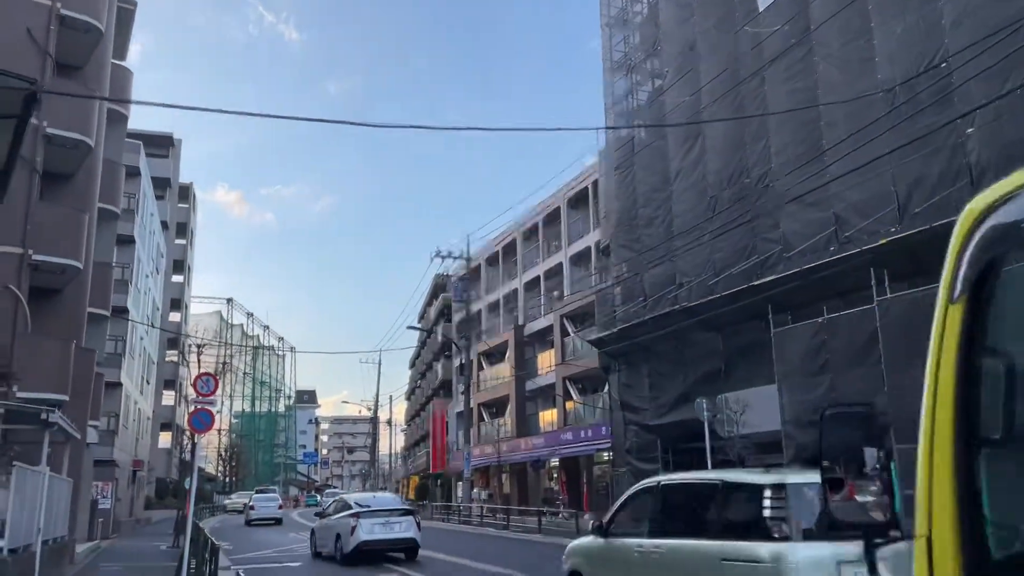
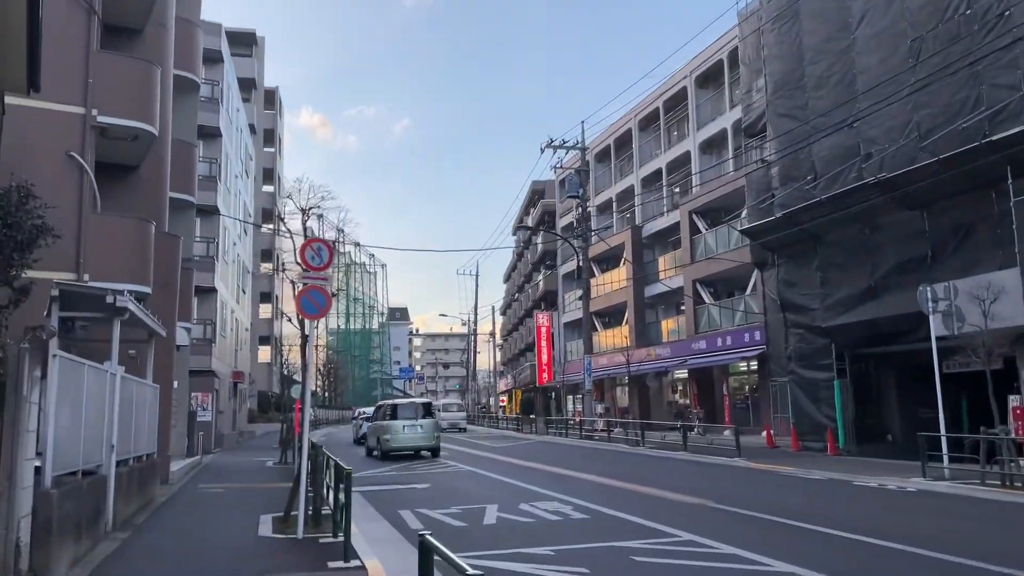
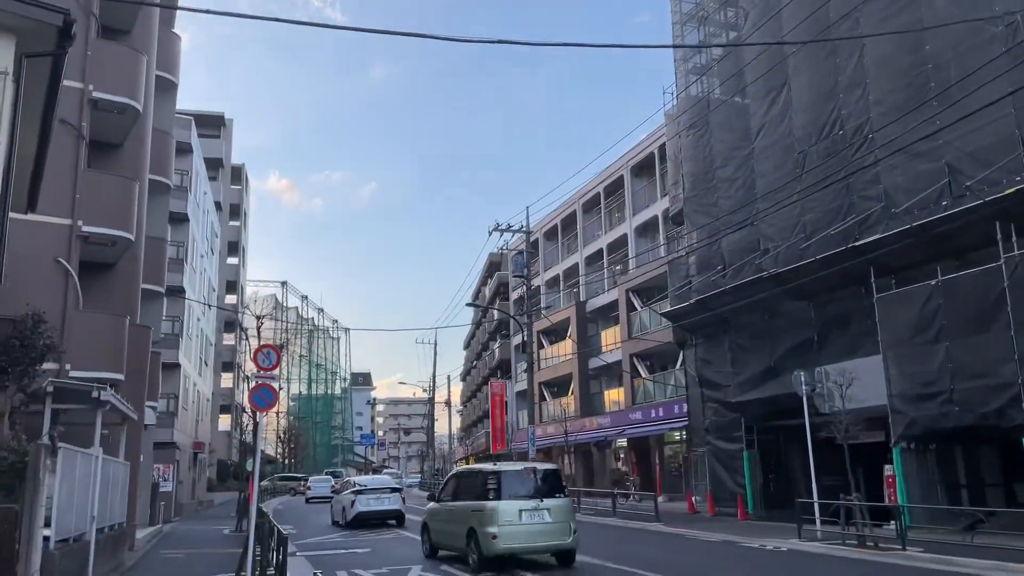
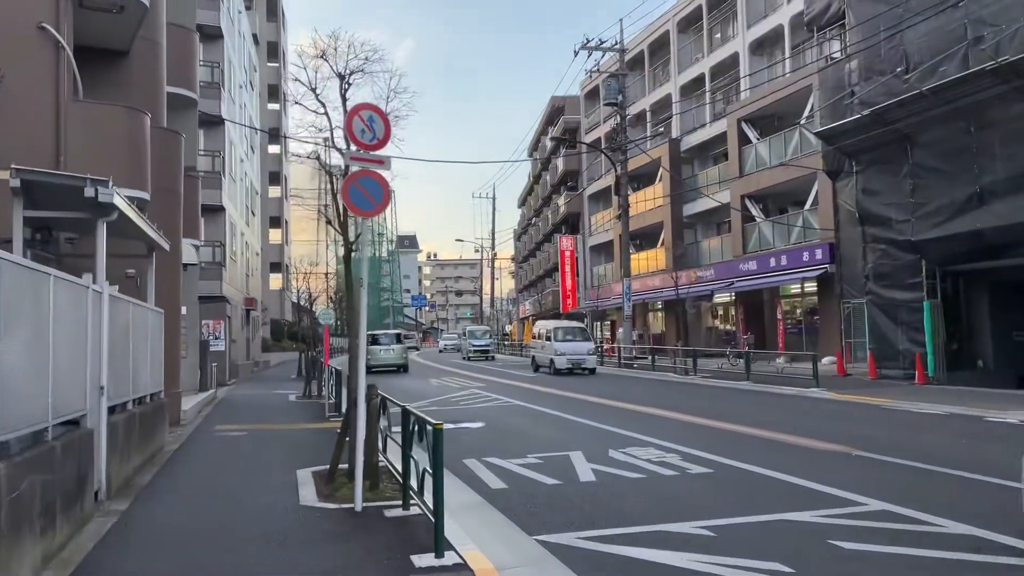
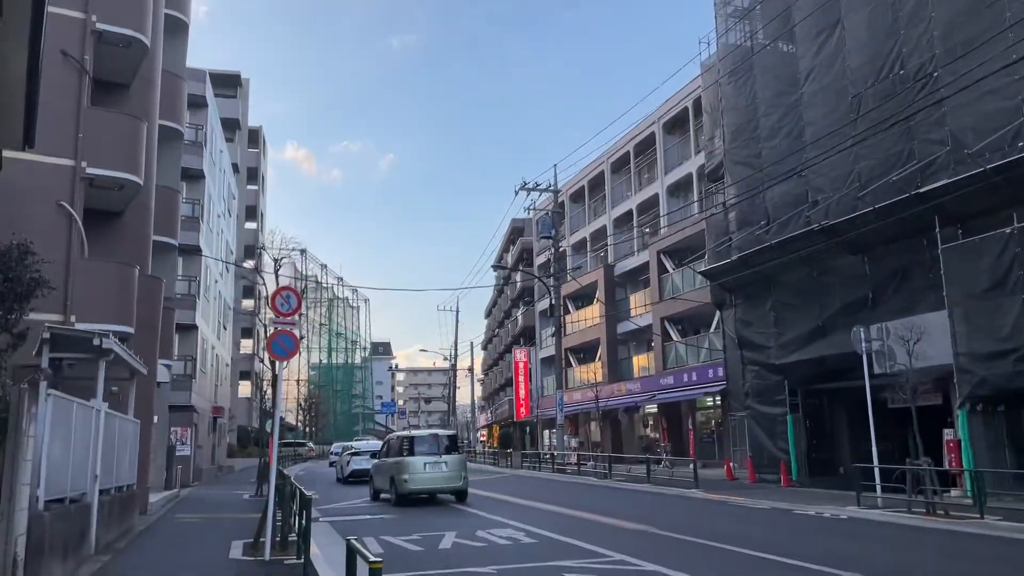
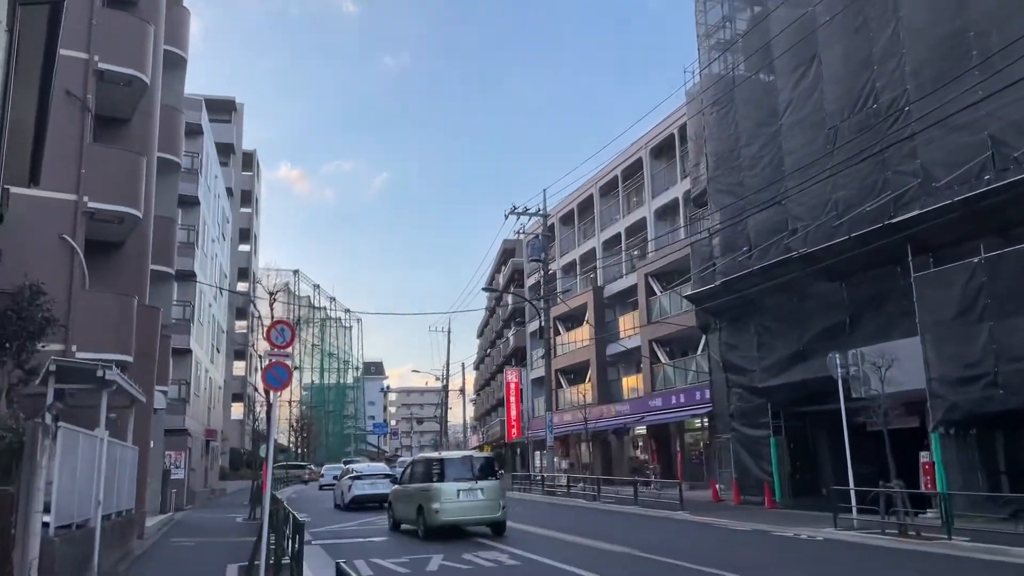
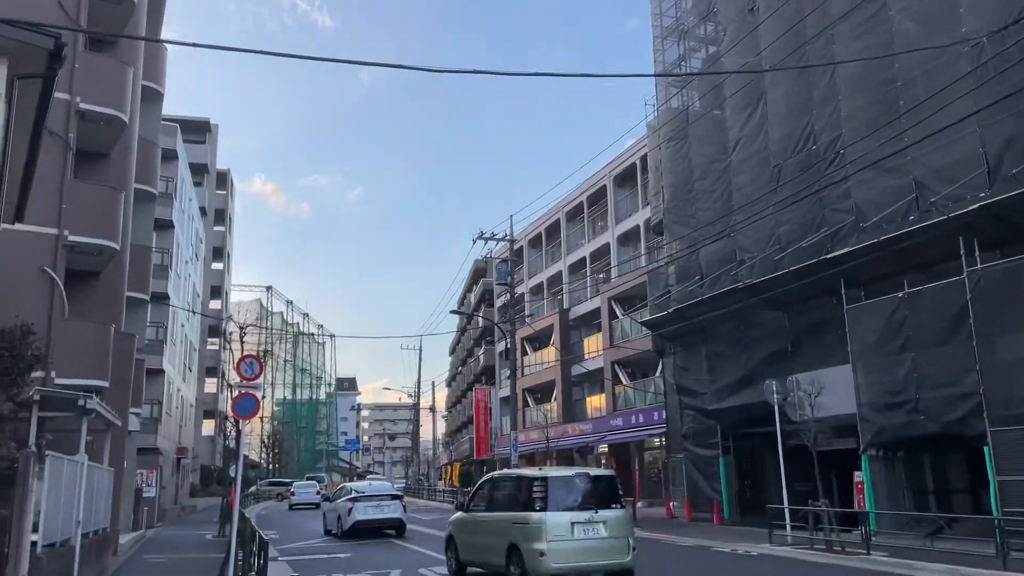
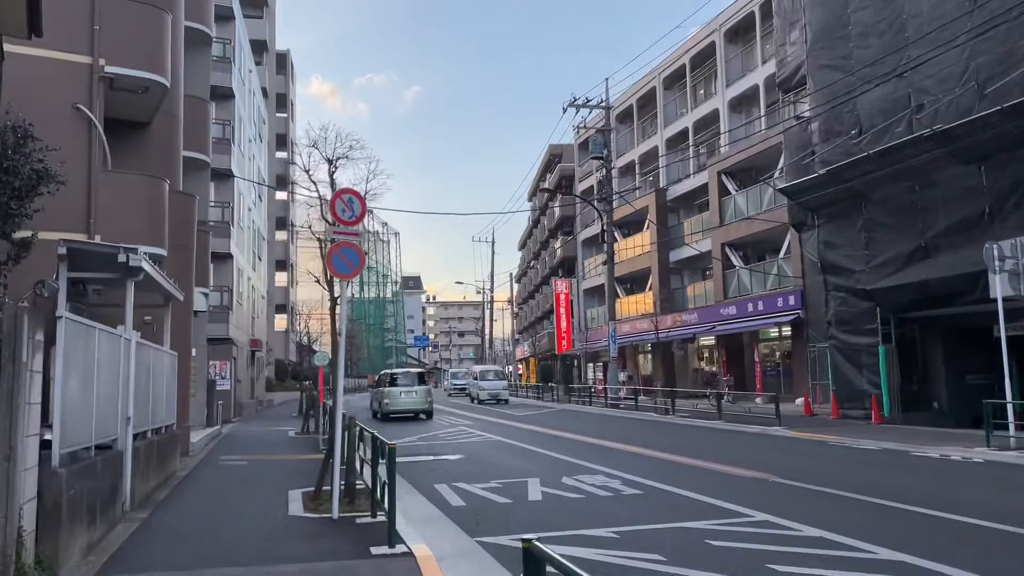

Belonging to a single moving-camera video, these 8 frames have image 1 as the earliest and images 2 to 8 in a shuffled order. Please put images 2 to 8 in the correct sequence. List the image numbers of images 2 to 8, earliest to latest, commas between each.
7, 3, 6, 5, 2, 8, 4
